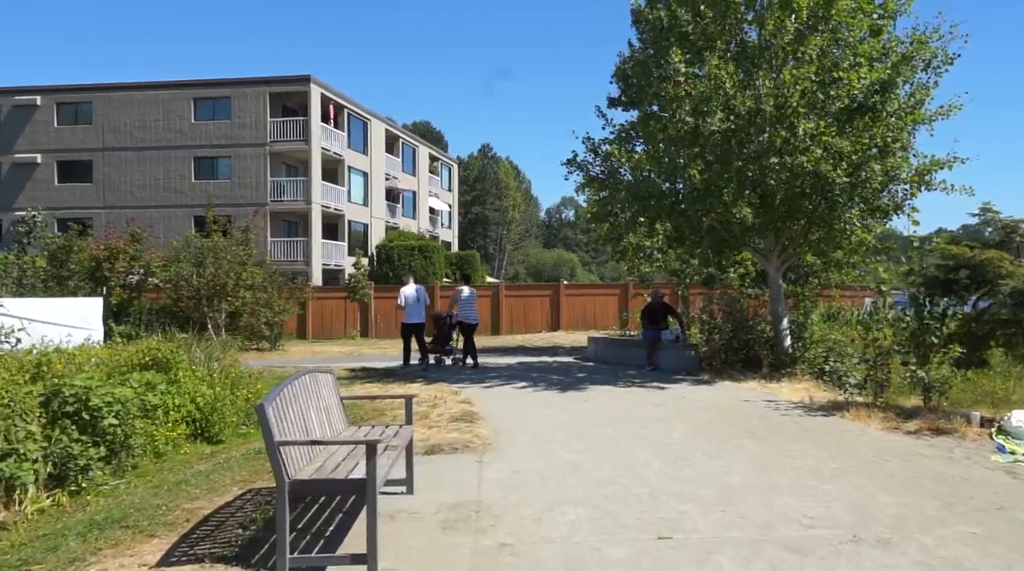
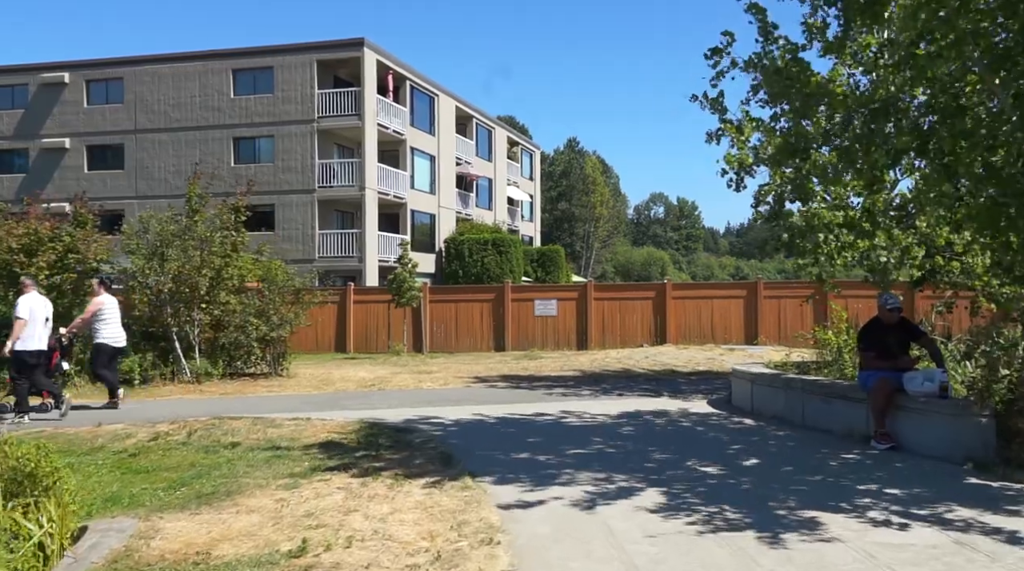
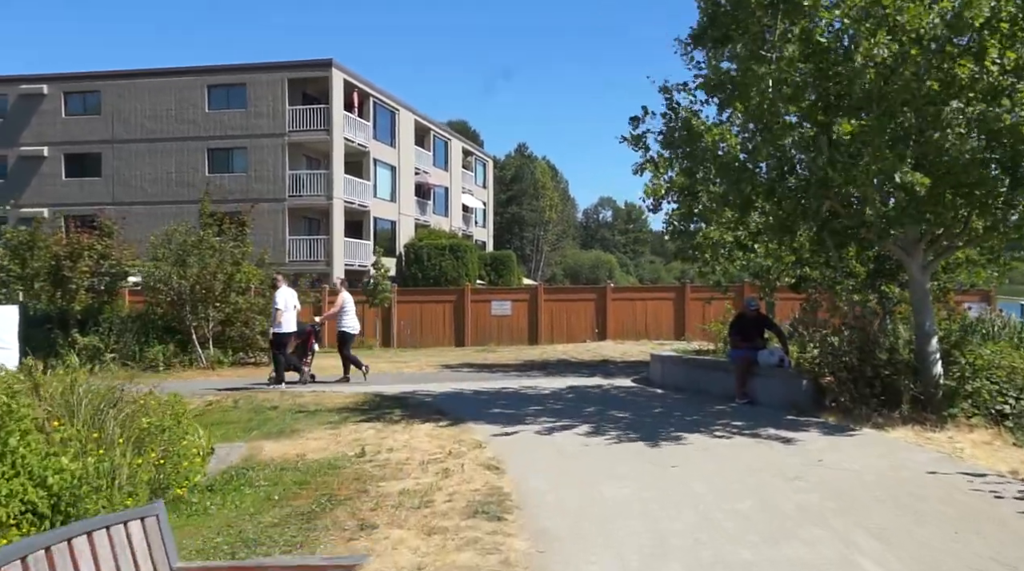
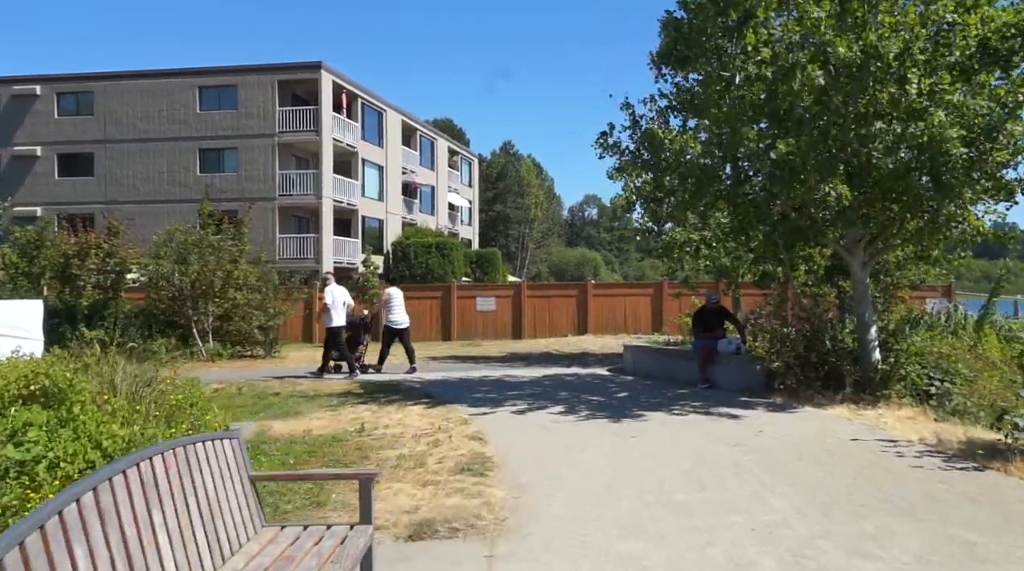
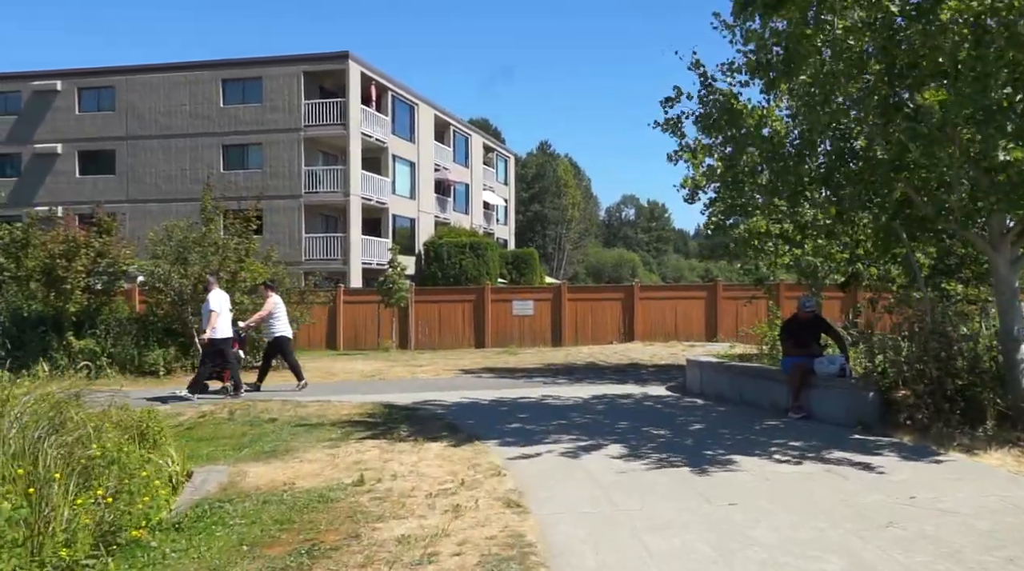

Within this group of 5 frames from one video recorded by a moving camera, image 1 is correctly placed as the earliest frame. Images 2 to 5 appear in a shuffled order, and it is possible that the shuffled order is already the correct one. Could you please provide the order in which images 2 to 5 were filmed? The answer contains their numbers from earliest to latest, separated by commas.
4, 3, 5, 2
